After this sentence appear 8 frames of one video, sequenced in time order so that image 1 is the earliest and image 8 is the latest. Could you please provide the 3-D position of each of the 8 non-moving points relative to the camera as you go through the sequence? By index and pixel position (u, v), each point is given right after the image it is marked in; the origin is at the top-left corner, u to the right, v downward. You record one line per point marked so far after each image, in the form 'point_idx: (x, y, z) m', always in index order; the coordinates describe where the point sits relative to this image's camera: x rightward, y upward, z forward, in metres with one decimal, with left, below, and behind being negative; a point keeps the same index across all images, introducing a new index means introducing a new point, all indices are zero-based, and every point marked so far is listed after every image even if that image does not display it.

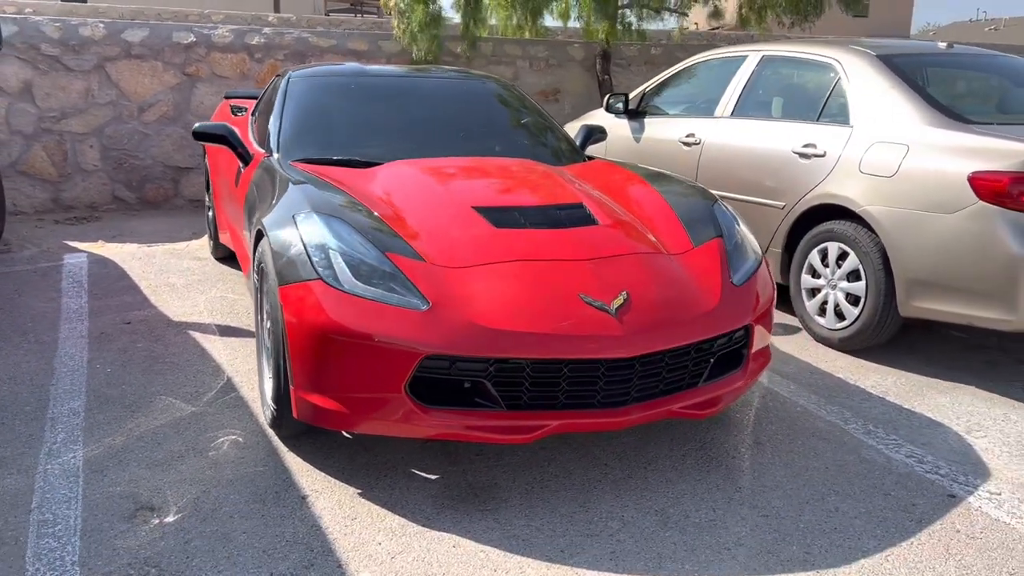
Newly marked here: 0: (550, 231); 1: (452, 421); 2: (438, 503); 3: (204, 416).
0: (+0.2, +0.2, +3.1) m
1: (-0.2, -0.4, +2.6) m
2: (-0.2, -0.7, +2.7) m
3: (-1.2, -0.5, +3.3) m
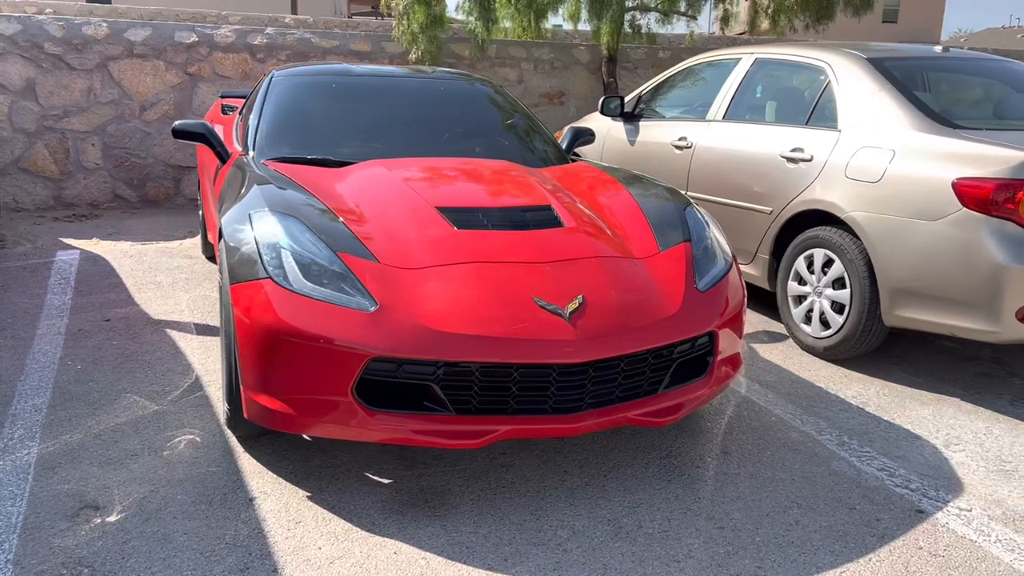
0: (0.0, +0.2, +3.0) m
1: (-0.3, -0.4, +2.6) m
2: (-0.4, -0.7, +2.7) m
3: (-1.3, -0.5, +3.3) m
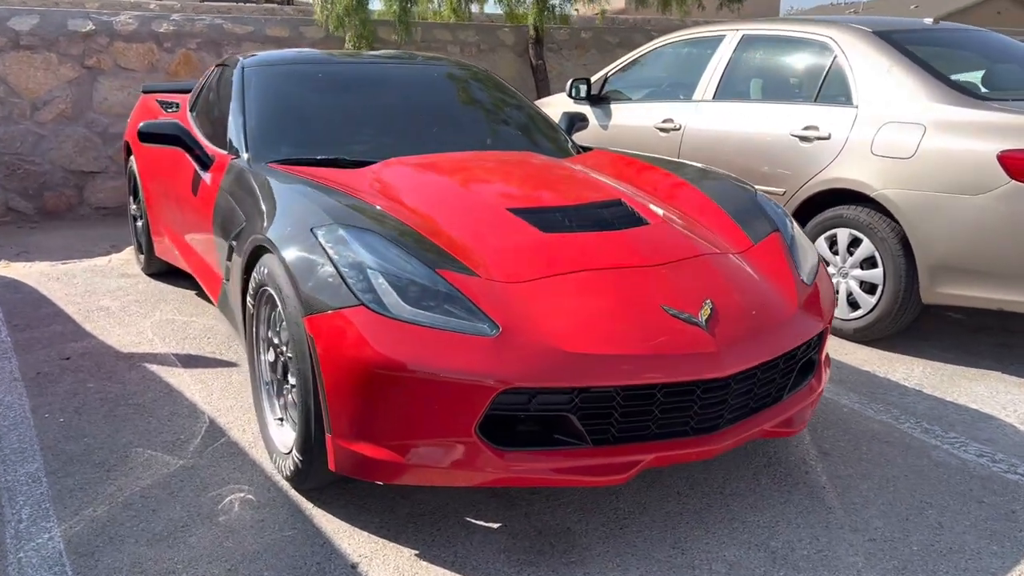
0: (+0.3, +0.2, +2.7) m
1: (+0.1, -0.5, +2.2) m
2: (0.0, -0.7, +2.4) m
3: (-1.0, -0.6, +2.8) m
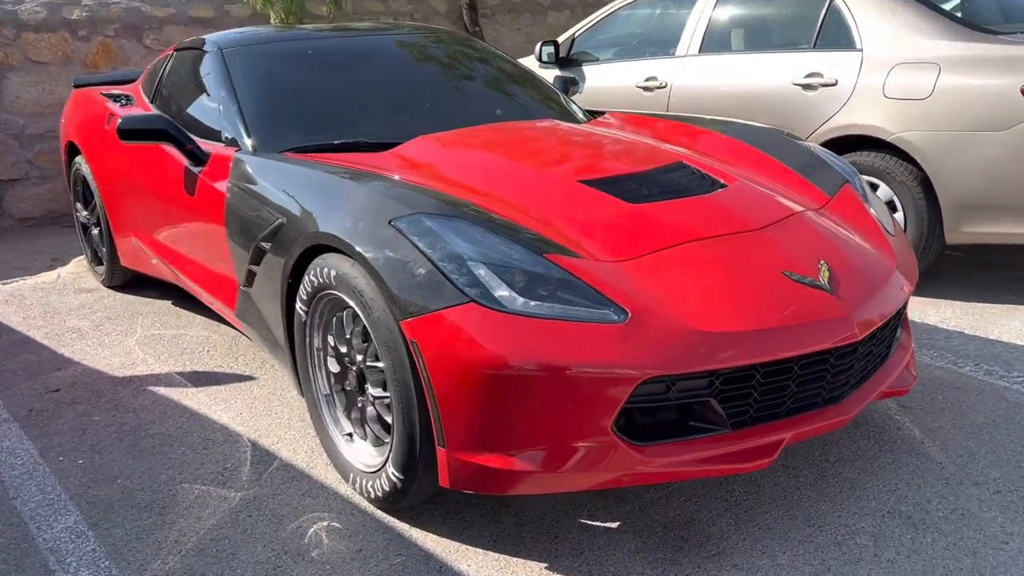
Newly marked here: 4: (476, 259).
0: (+0.5, +0.3, +2.5) m
1: (+0.4, -0.4, +2.1) m
2: (+0.3, -0.7, +2.2) m
3: (-0.7, -0.6, +2.5) m
4: (-0.1, +0.1, +2.1) m
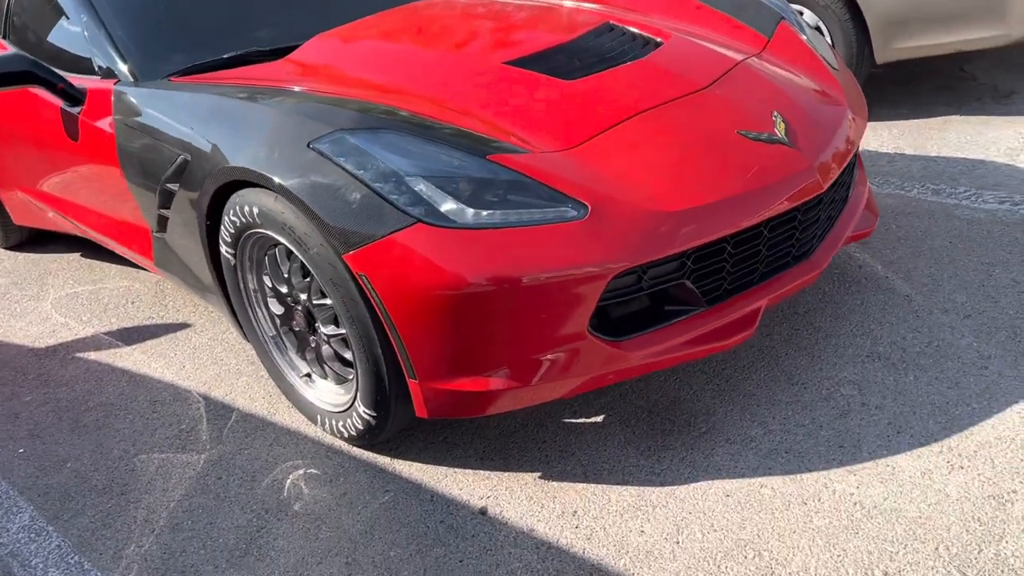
0: (+0.3, +0.6, +2.3) m
1: (+0.3, -0.1, +2.0) m
2: (+0.3, -0.4, +2.1) m
3: (-0.8, -0.5, +2.3) m
4: (-0.2, +0.3, +1.9) m
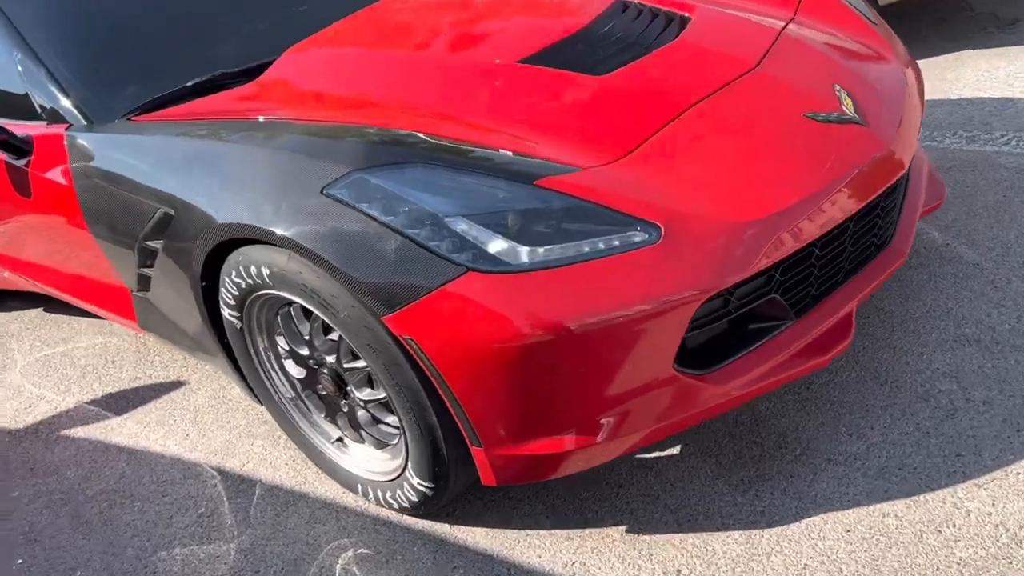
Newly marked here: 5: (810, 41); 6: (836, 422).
0: (+0.3, +0.6, +2.1) m
1: (+0.5, -0.2, +1.7) m
2: (+0.5, -0.4, +1.9) m
3: (-0.6, -0.6, +2.1) m
4: (-0.1, +0.1, +1.6) m
5: (+0.7, +0.6, +2.1) m
6: (+0.7, -0.3, +2.0) m
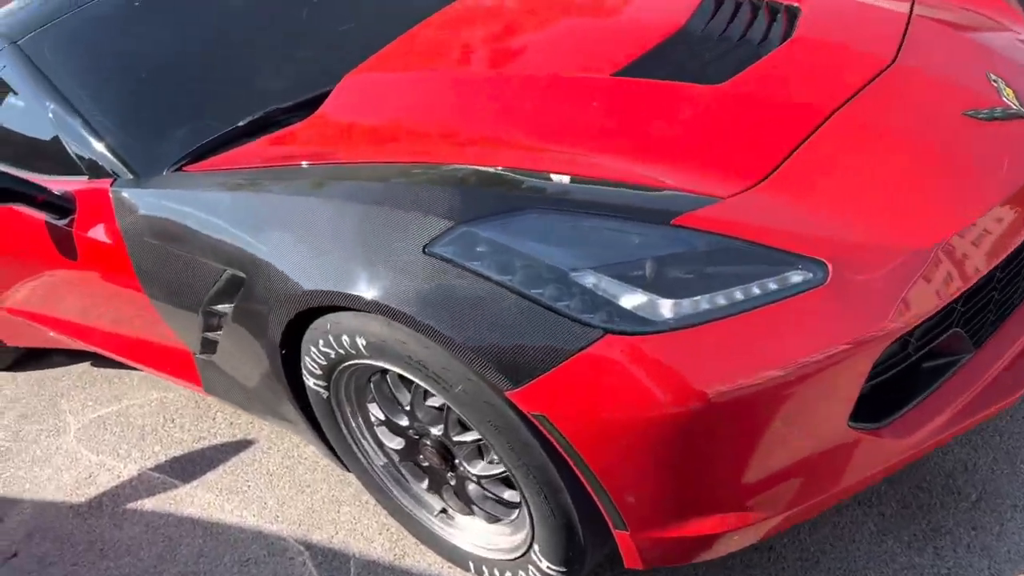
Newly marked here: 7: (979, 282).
0: (+0.5, +0.5, +1.8) m
1: (+0.7, -0.2, +1.5) m
2: (+0.8, -0.5, +1.7) m
3: (-0.3, -0.7, +1.9) m
4: (+0.1, 0.0, +1.4) m
5: (+0.9, +0.6, +1.8) m
6: (+1.0, -0.3, +1.7) m
7: (+0.8, 0.0, +1.5) m
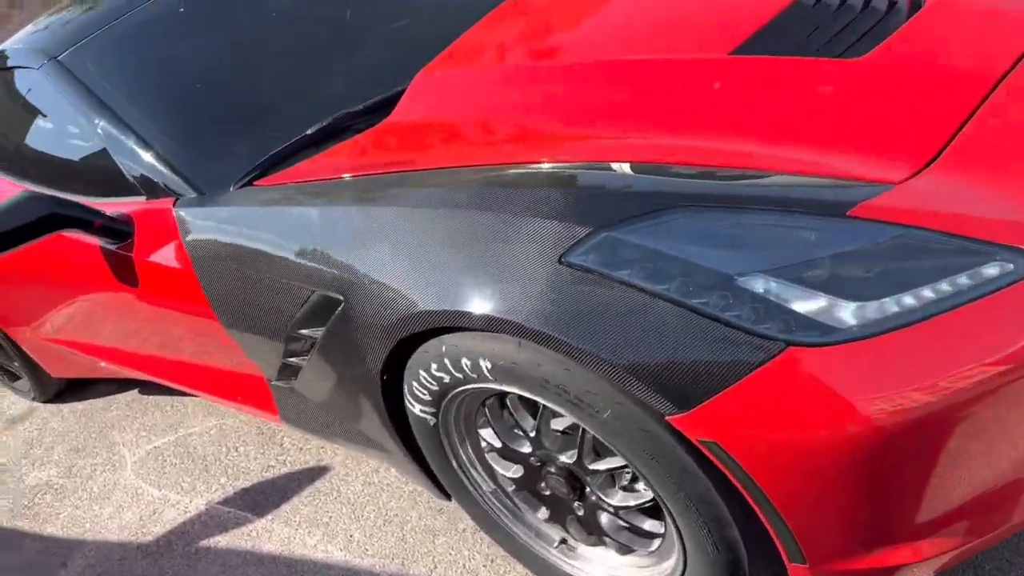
0: (+0.7, +0.5, +1.6) m
1: (+0.9, -0.2, +1.3) m
2: (+1.0, -0.4, +1.5) m
3: (0.0, -0.8, +1.7) m
4: (+0.3, 0.0, +1.2) m
5: (+1.1, +0.6, +1.7) m
6: (+1.2, -0.3, +1.6) m
7: (+1.0, 0.0, +1.3) m
